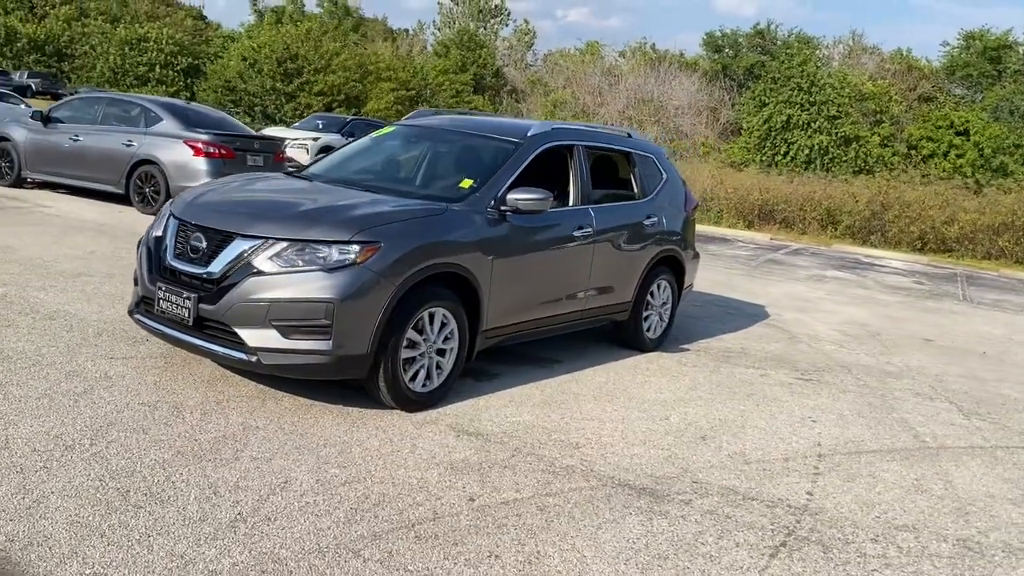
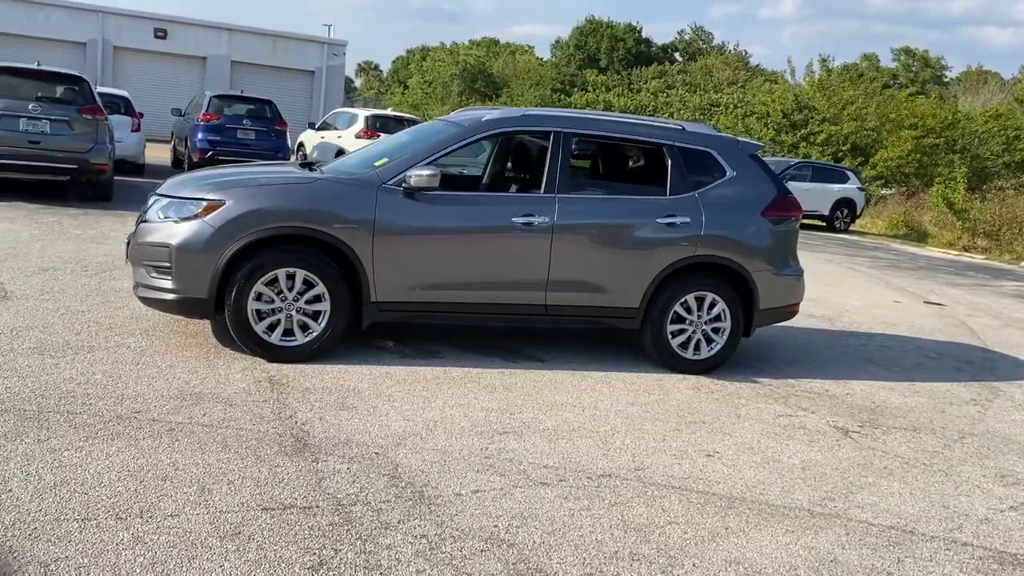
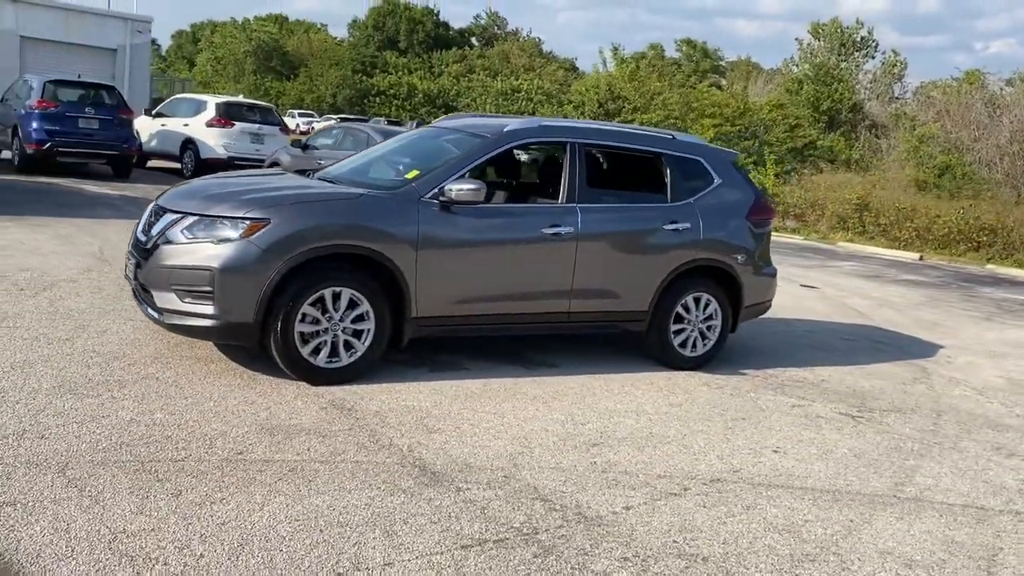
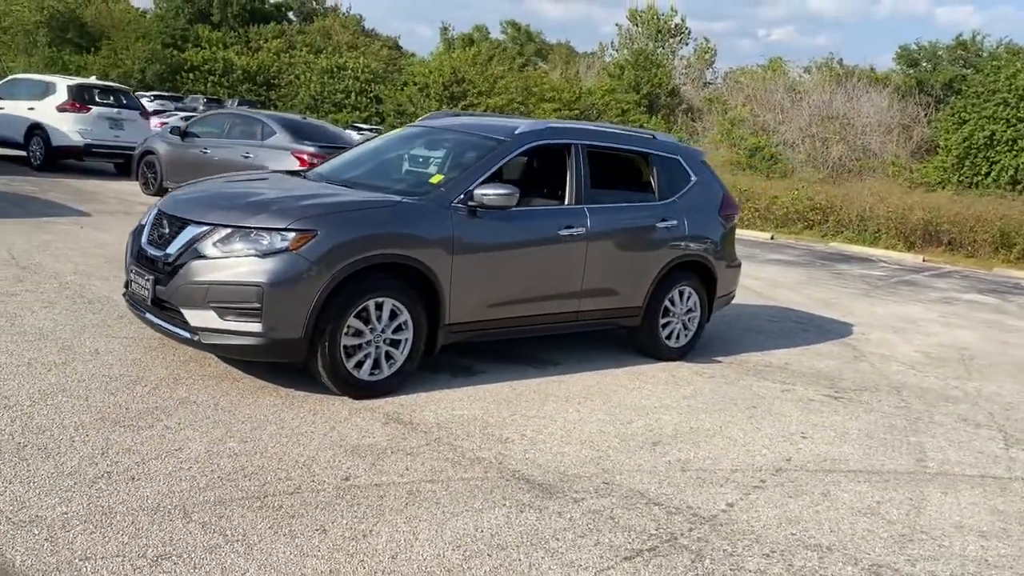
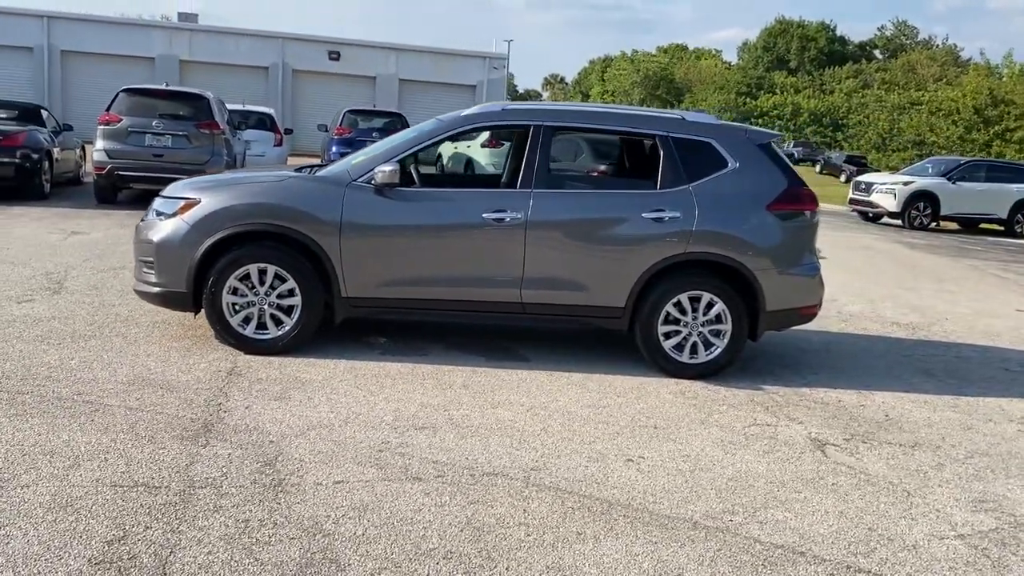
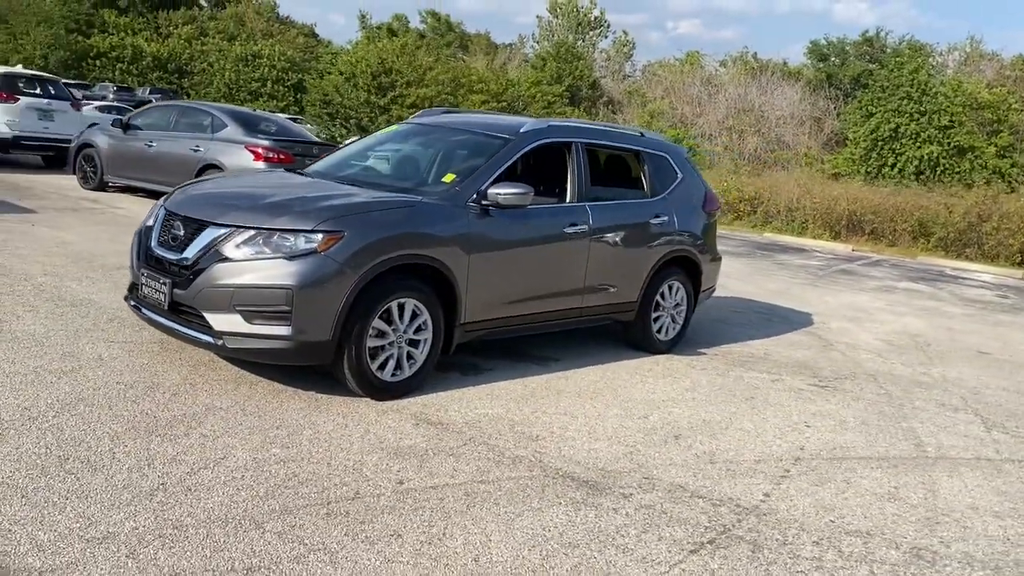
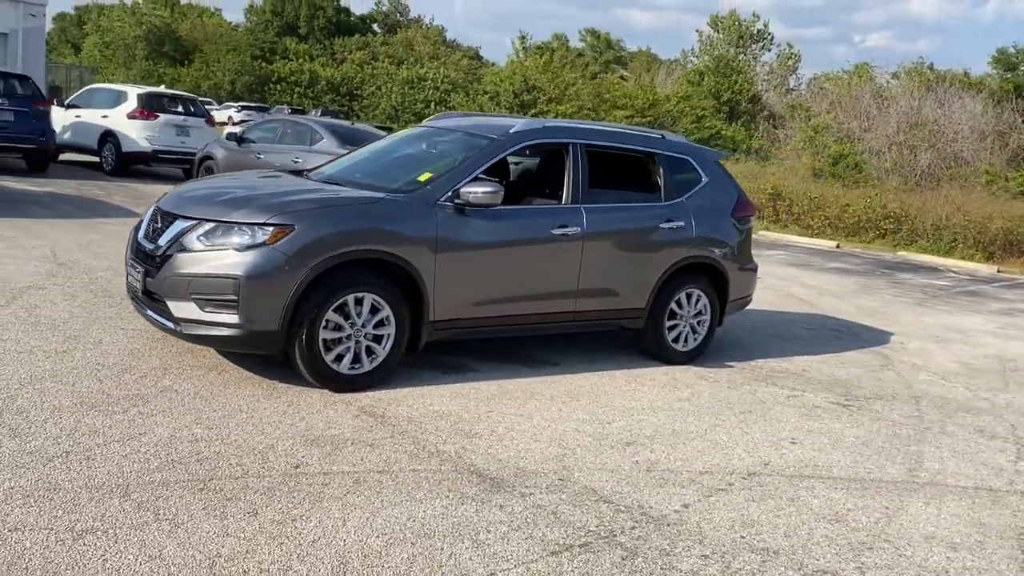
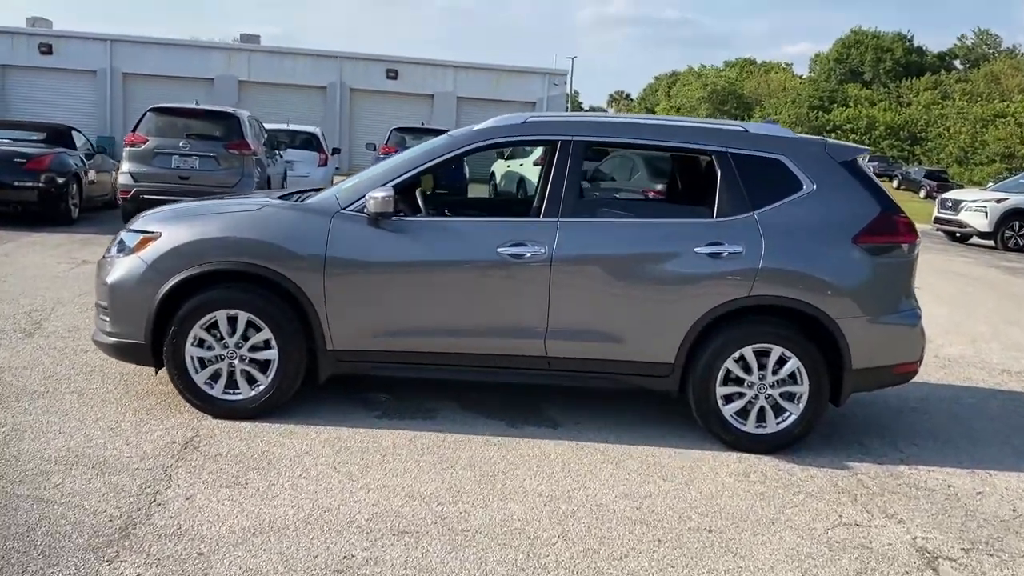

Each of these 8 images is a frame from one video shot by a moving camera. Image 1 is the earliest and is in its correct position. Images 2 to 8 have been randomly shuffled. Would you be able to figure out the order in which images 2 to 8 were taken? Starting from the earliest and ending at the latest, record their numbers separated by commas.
6, 4, 7, 3, 2, 5, 8
